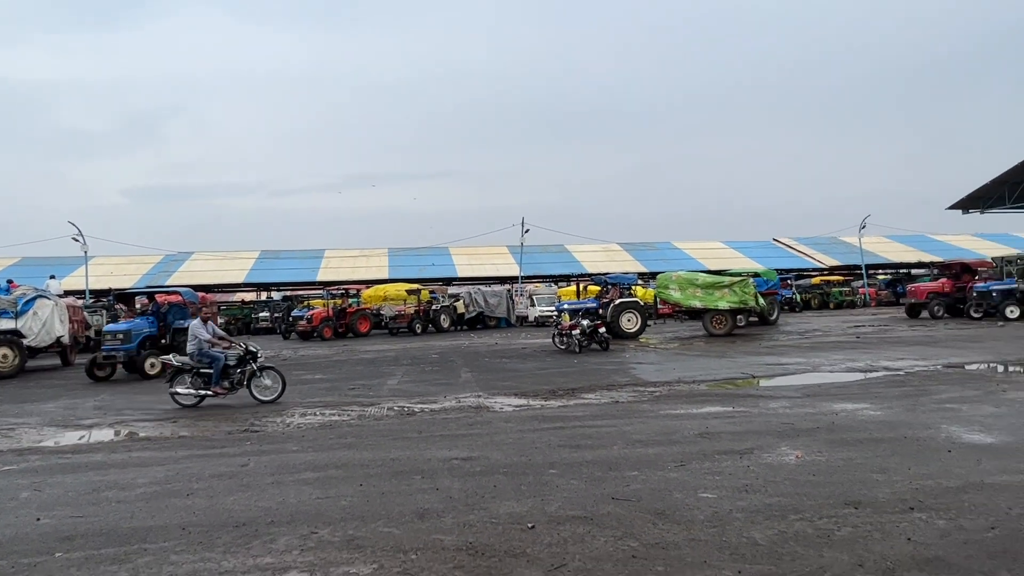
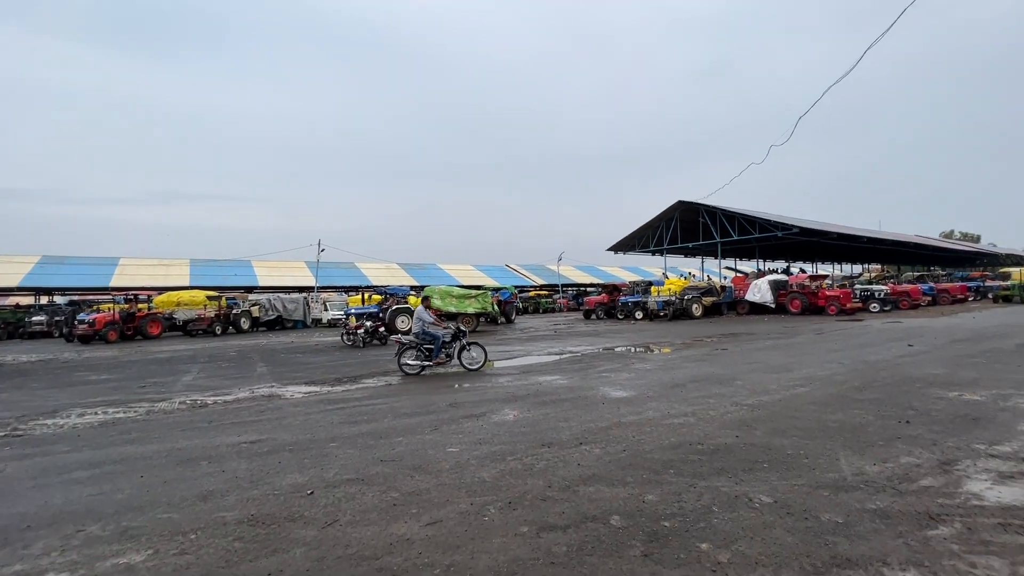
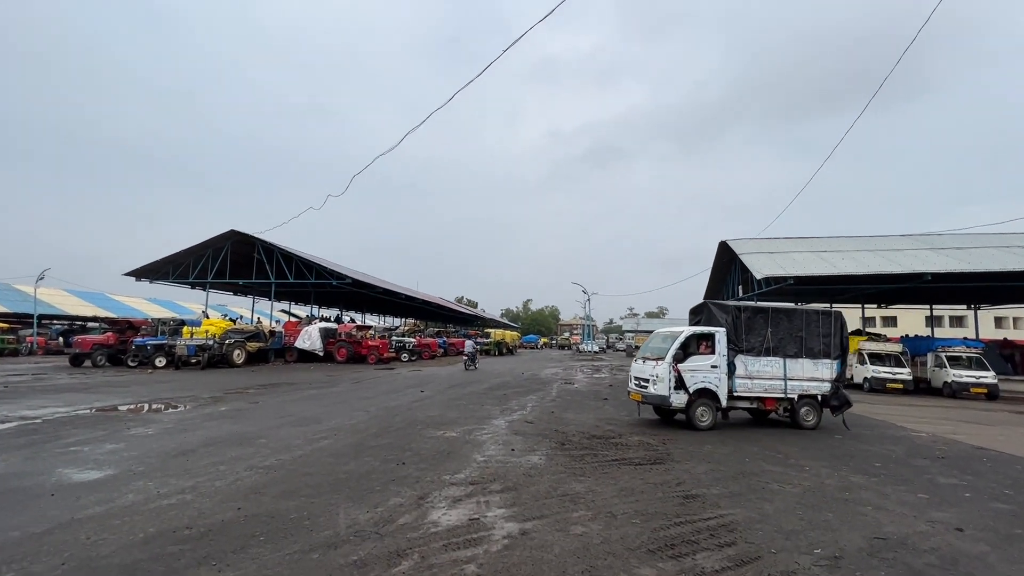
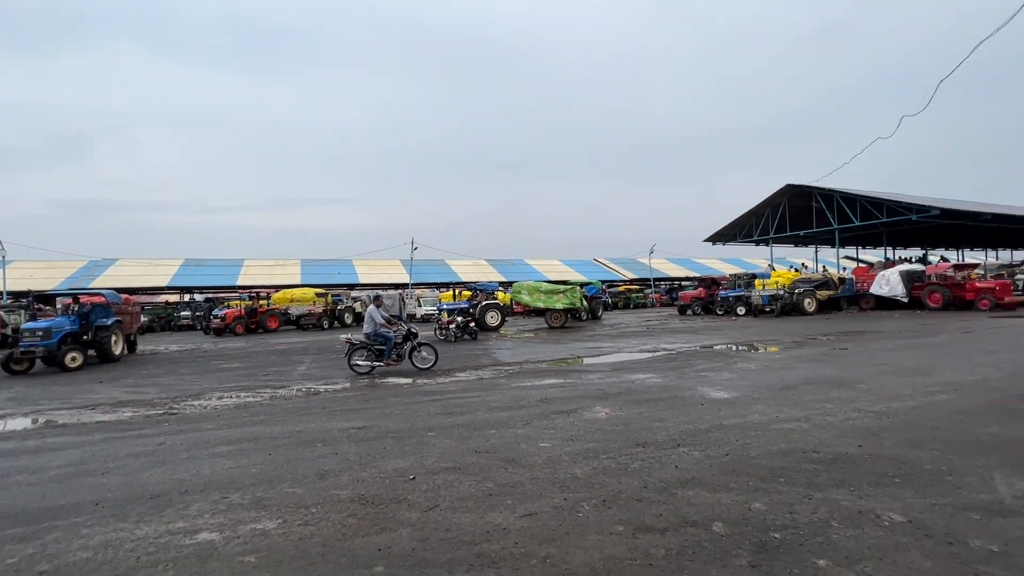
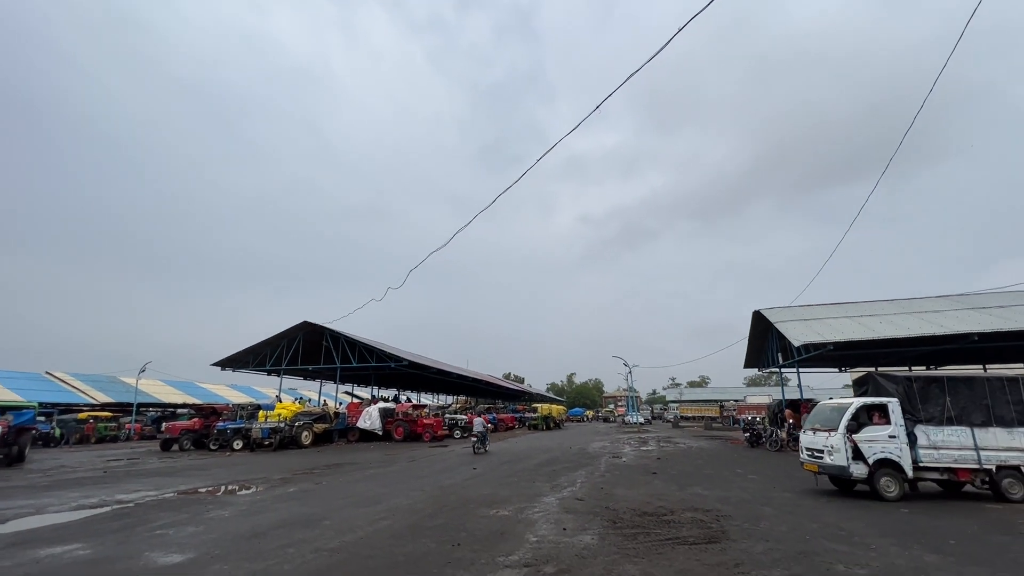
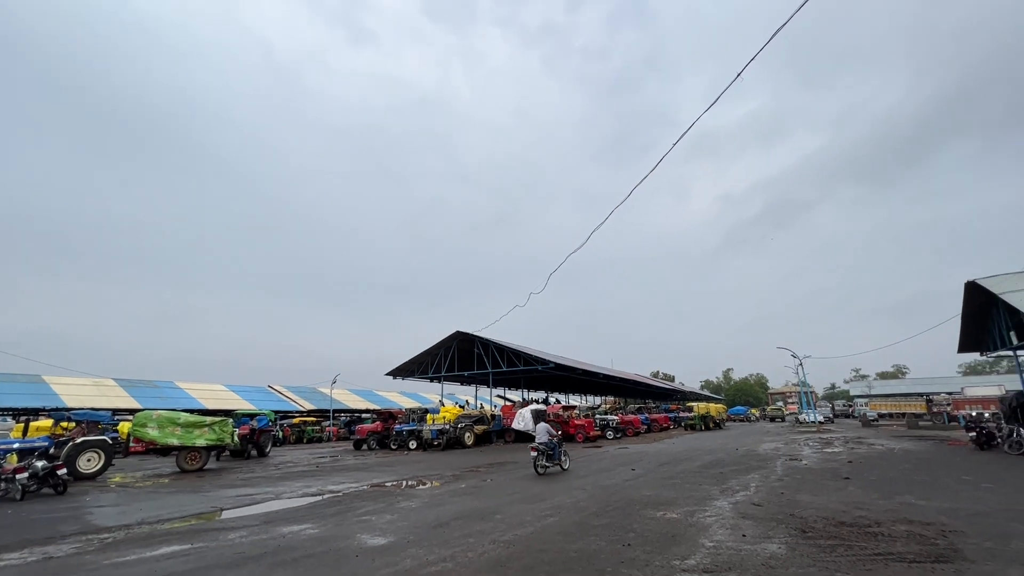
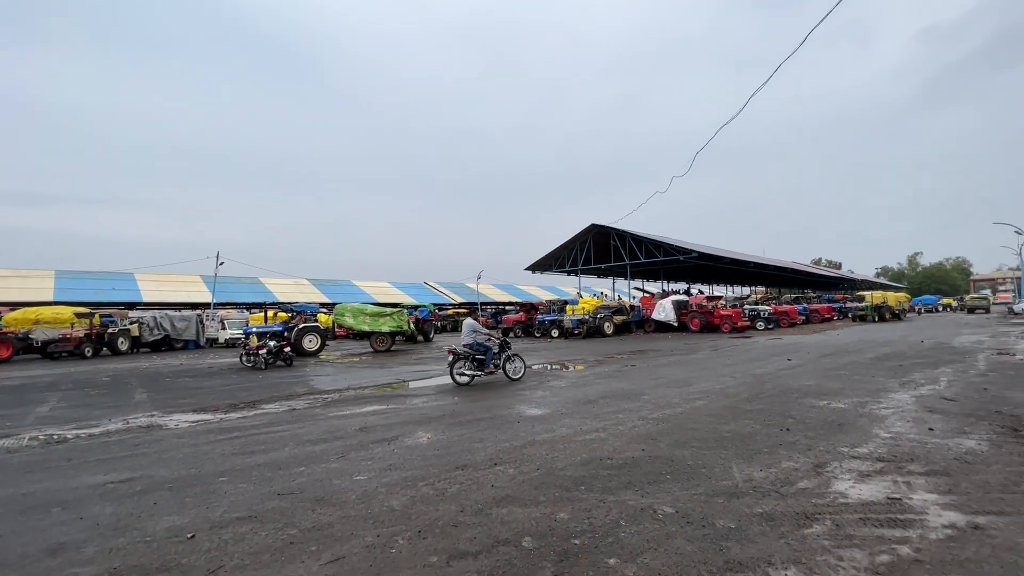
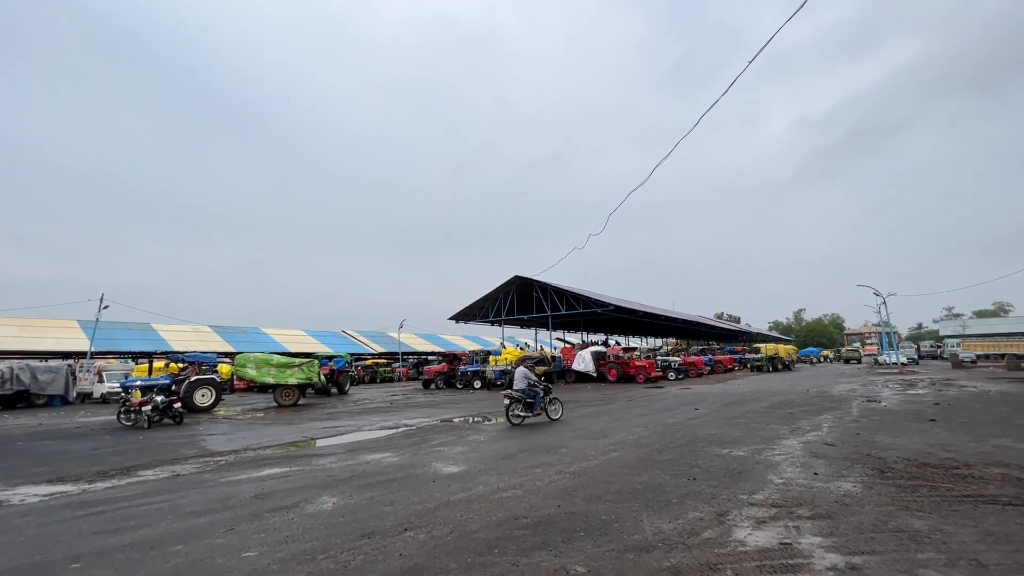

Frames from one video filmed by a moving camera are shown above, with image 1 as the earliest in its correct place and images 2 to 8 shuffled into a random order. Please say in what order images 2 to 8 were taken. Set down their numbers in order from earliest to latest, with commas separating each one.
4, 2, 7, 8, 6, 5, 3
